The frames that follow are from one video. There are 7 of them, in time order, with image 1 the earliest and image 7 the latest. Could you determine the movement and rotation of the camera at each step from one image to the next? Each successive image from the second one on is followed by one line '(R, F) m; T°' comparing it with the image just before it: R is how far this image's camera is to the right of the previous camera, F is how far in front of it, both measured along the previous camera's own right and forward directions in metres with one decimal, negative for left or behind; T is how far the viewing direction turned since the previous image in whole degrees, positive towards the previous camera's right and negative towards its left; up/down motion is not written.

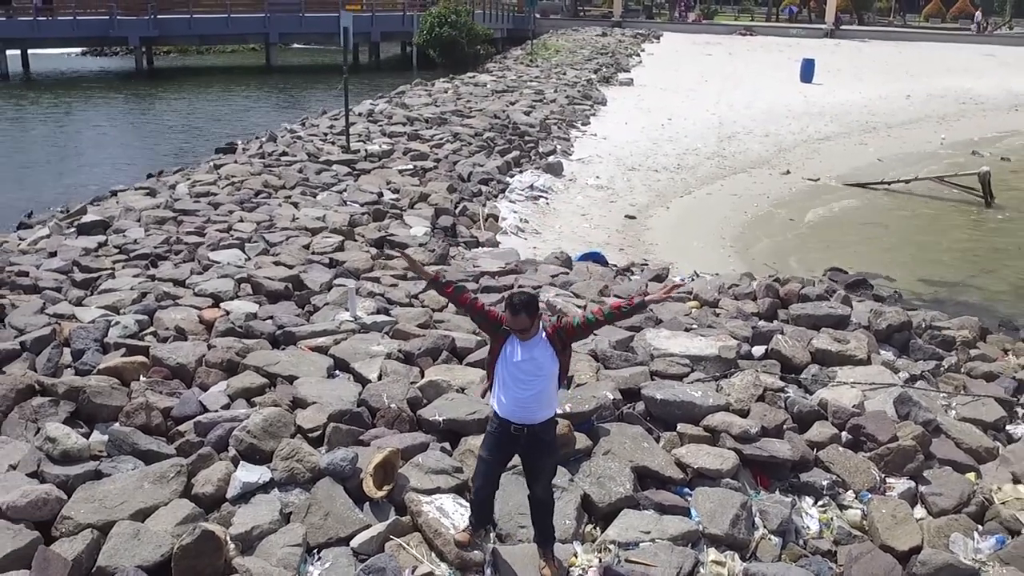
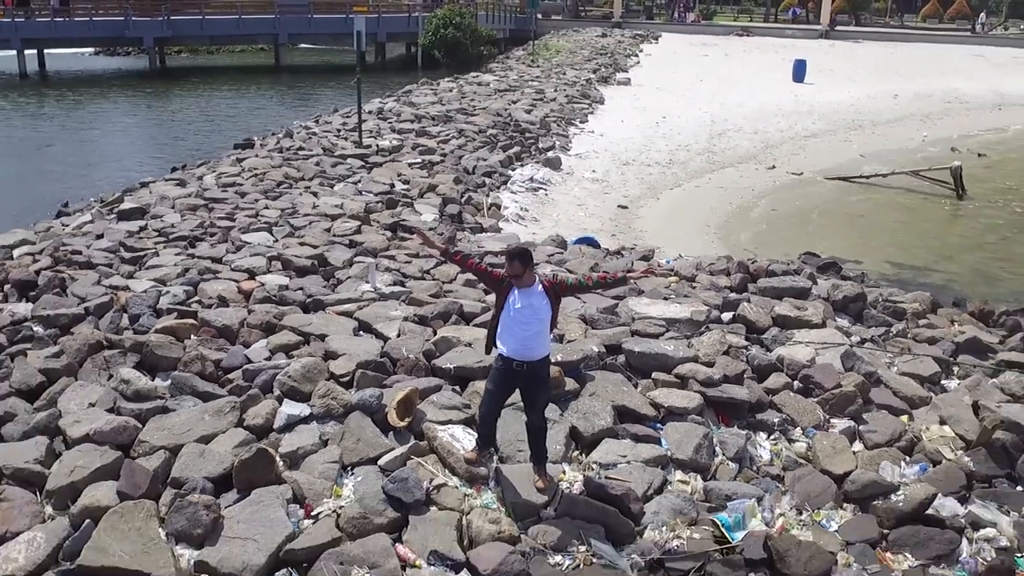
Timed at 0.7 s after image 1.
(0.0, -0.9) m; 0°
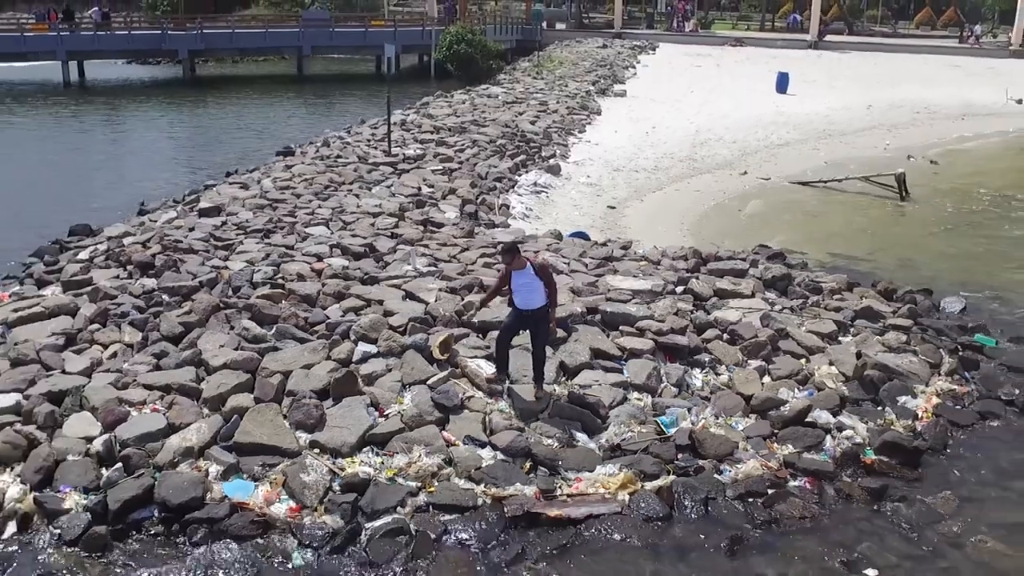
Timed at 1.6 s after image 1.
(0.0, -2.2) m; 0°
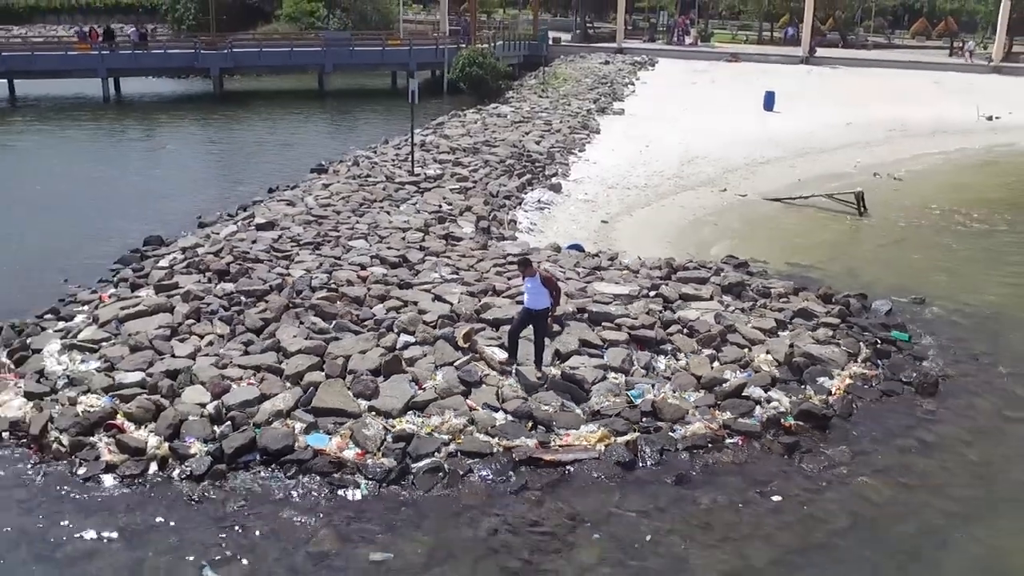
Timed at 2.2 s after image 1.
(0.0, -2.3) m; 0°
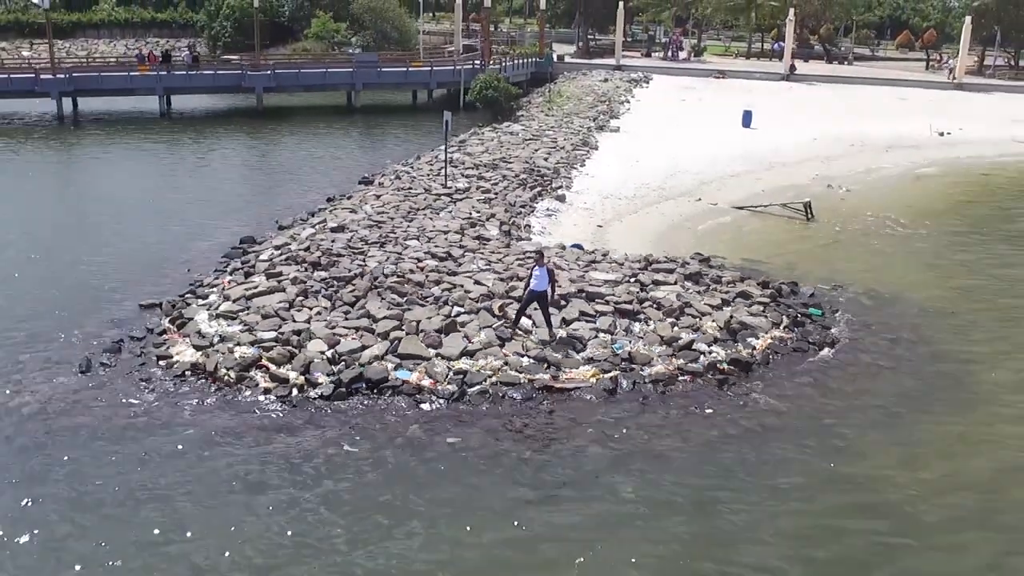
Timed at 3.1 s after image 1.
(-0.2, -4.2) m; 0°
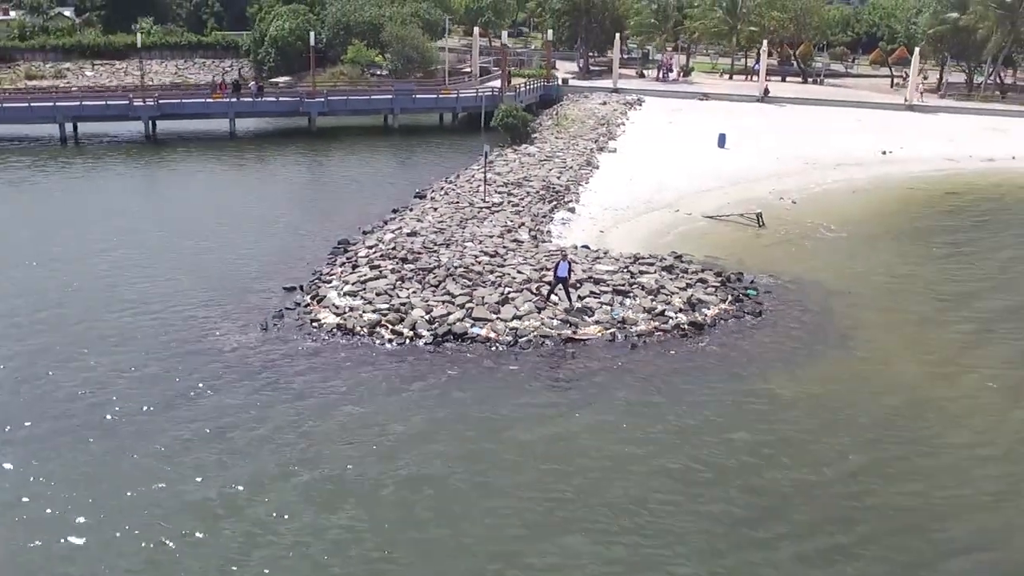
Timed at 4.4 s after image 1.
(-0.7, -7.0) m; 0°
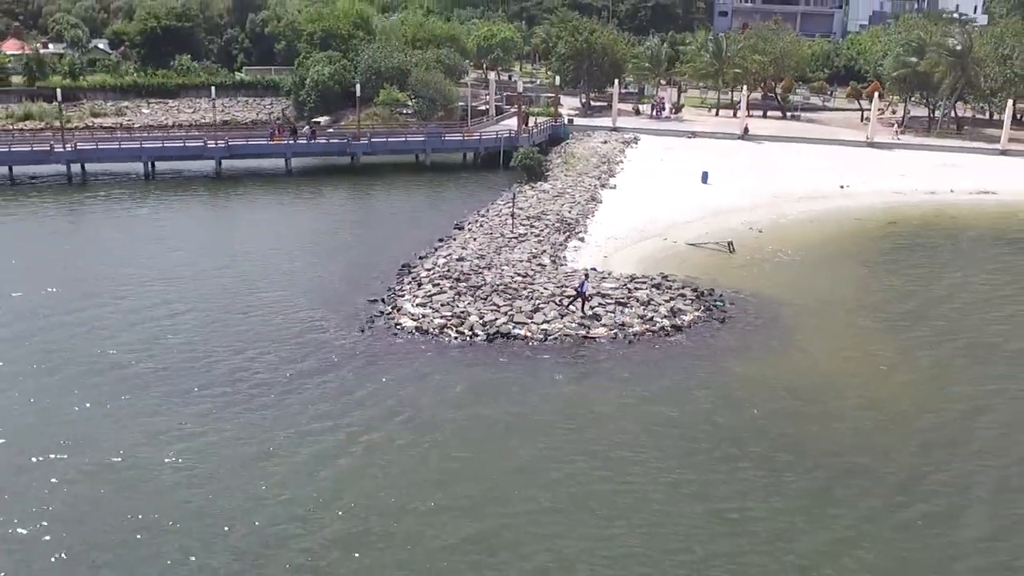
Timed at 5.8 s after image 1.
(-0.8, -7.6) m; 0°
